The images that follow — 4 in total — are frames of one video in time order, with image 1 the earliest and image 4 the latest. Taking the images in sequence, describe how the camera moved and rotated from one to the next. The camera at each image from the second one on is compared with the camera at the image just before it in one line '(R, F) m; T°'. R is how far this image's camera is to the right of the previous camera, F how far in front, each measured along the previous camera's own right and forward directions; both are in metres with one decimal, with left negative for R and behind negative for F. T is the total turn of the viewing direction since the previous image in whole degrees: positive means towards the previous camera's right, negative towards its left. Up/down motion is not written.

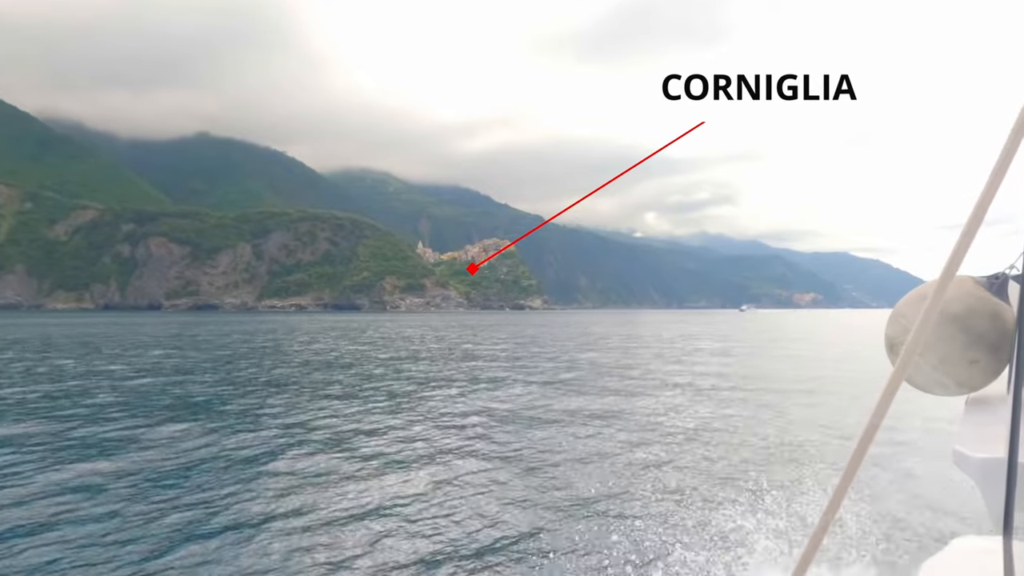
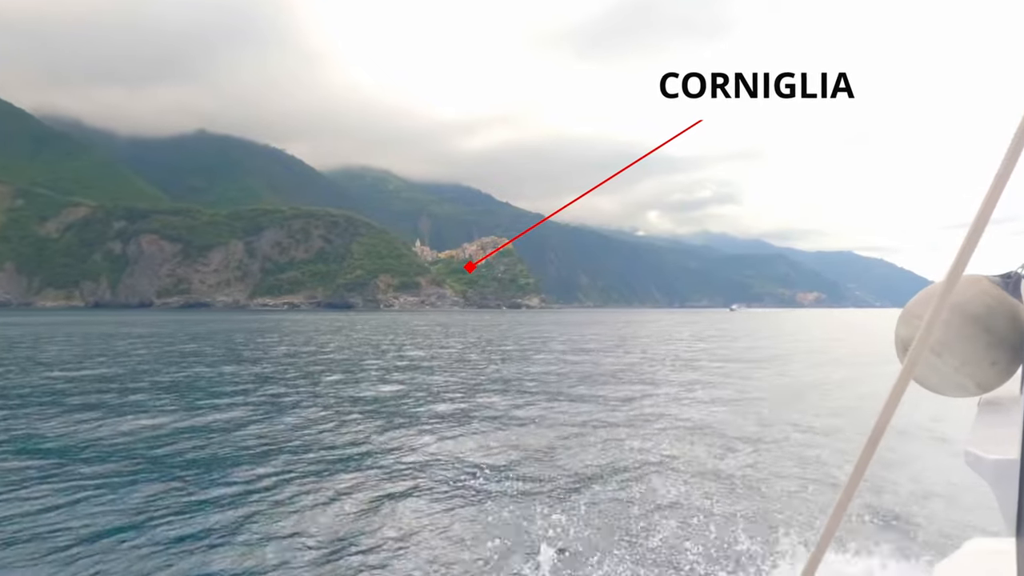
(+1.2, +2.0) m; 0°
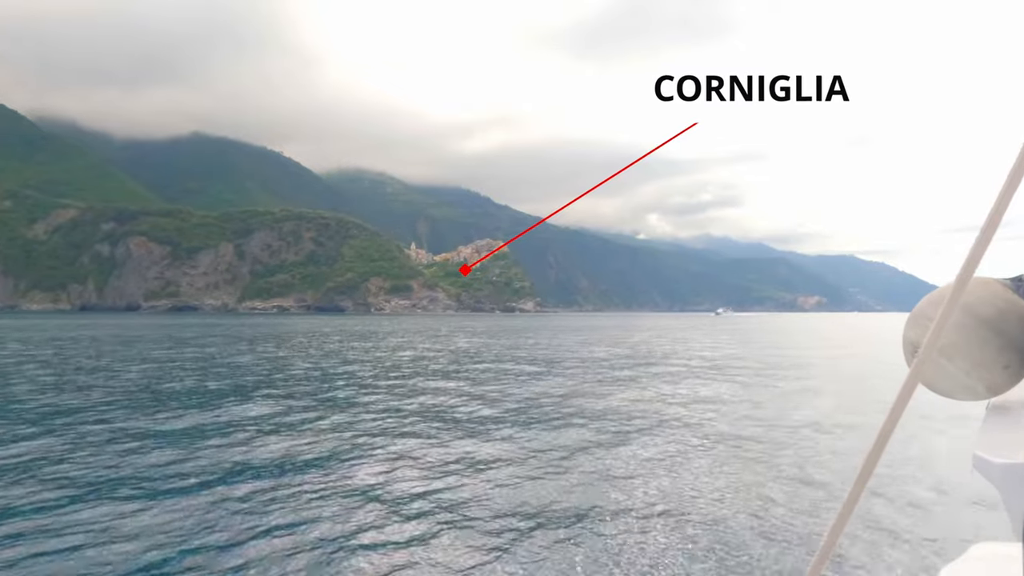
(+1.5, +2.0) m; 0°
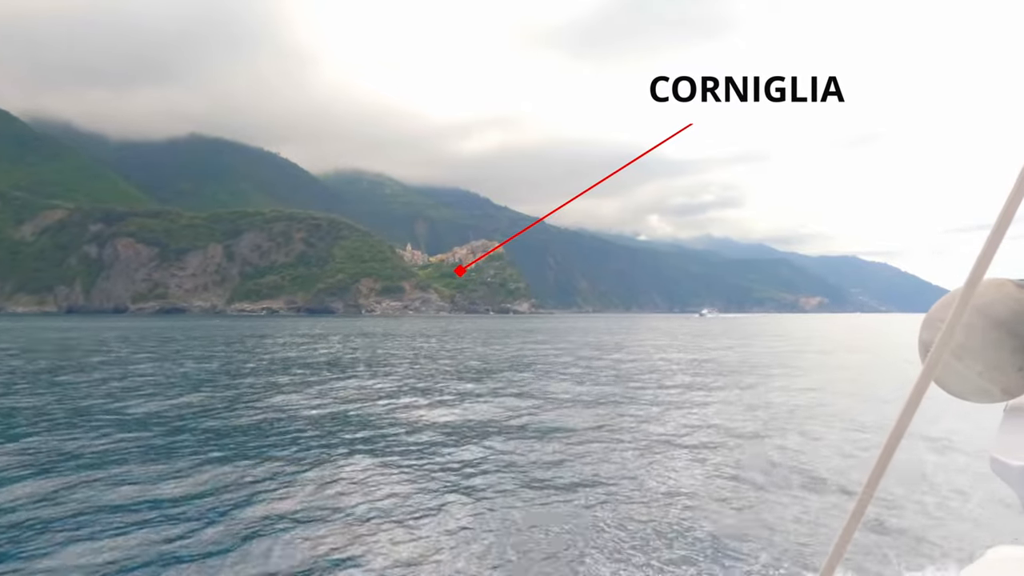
(+1.4, +2.0) m; 0°
